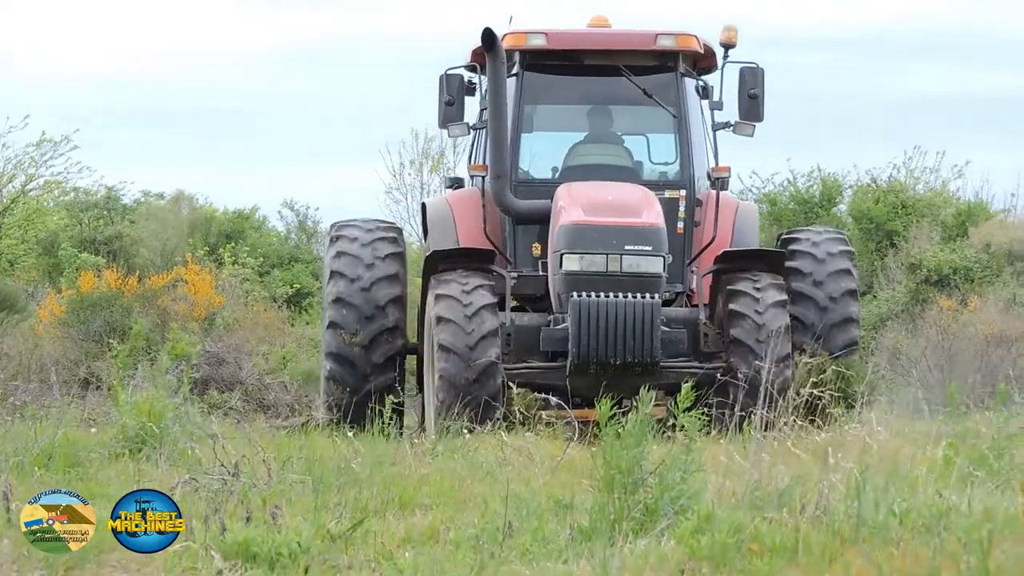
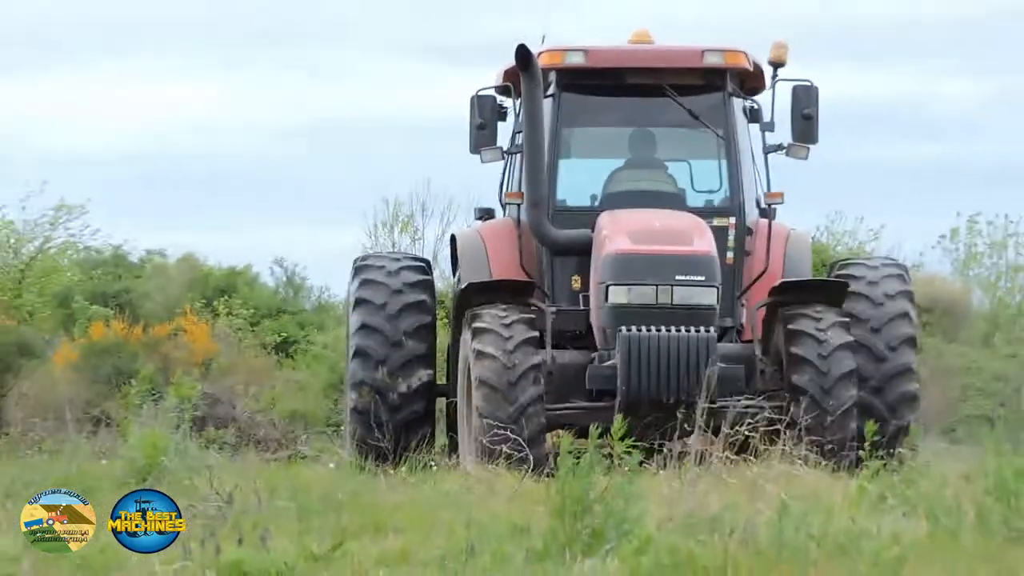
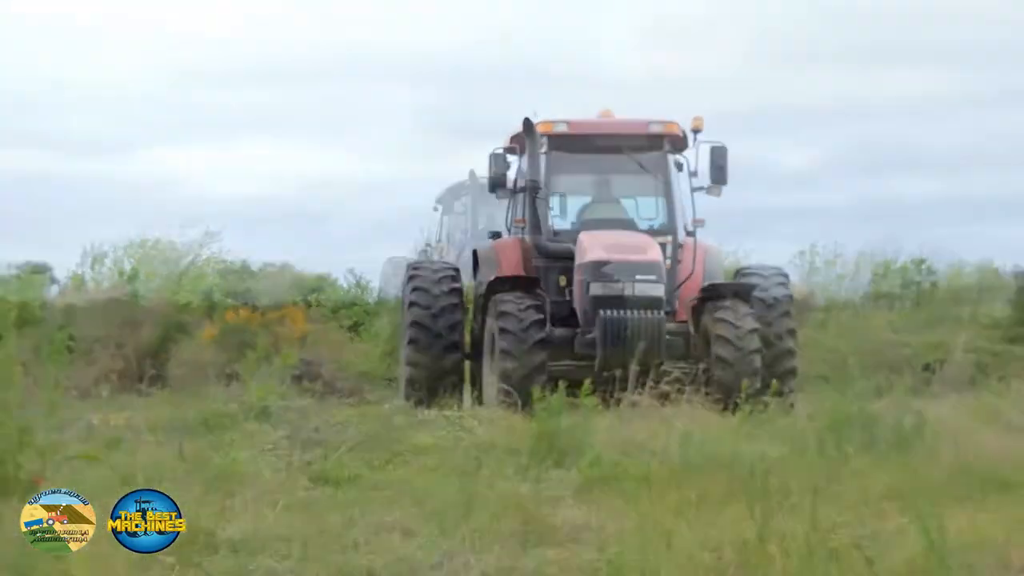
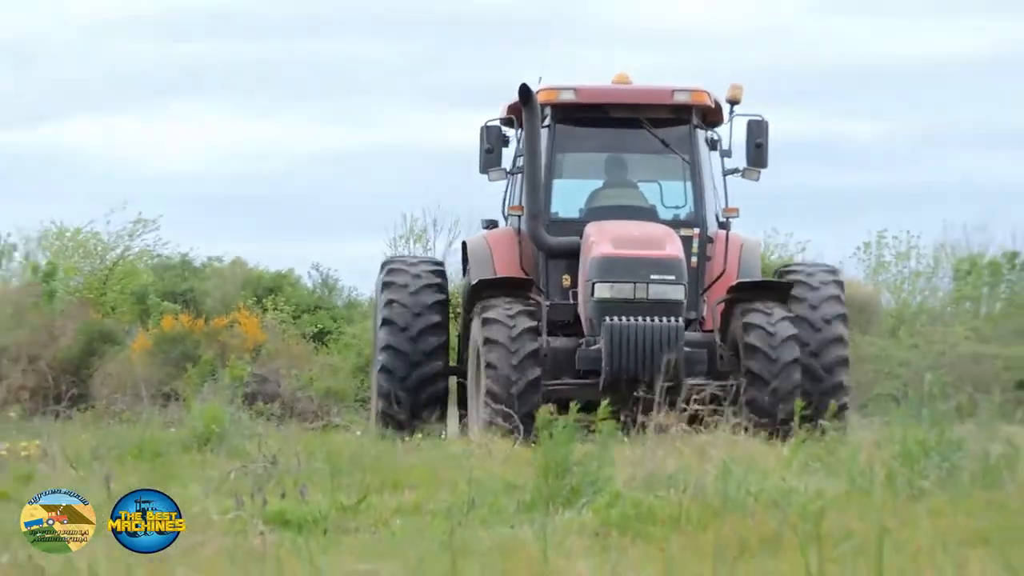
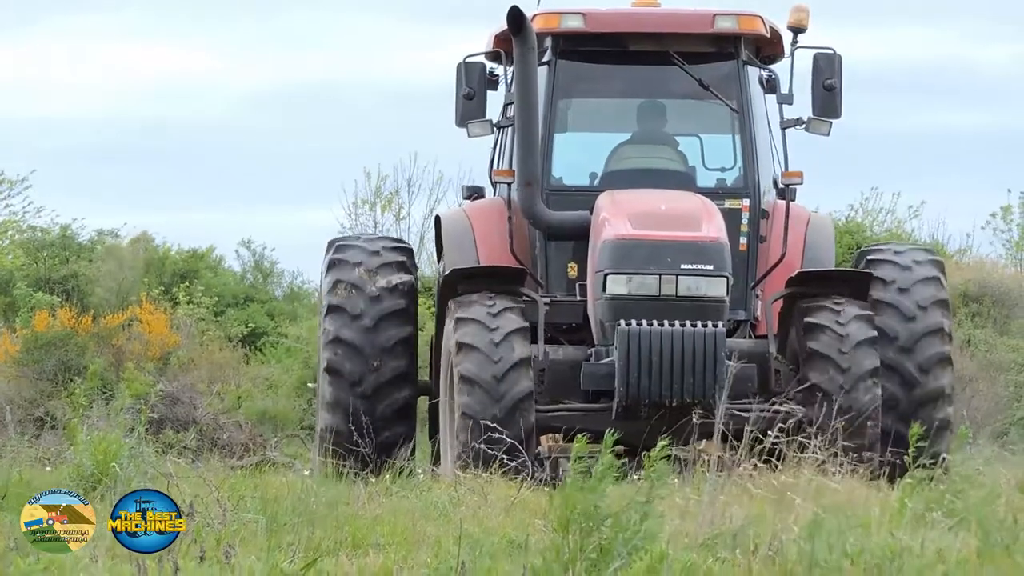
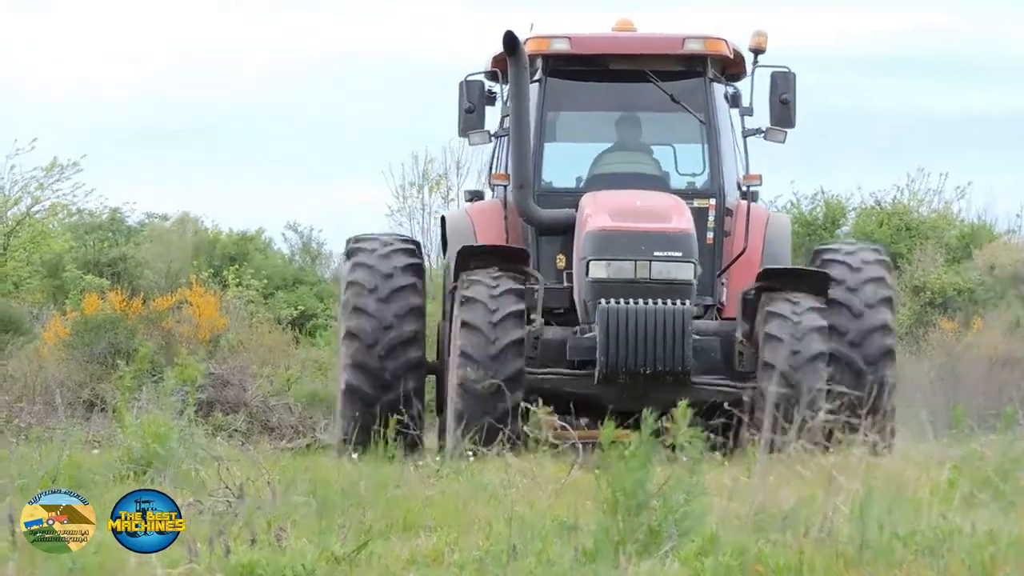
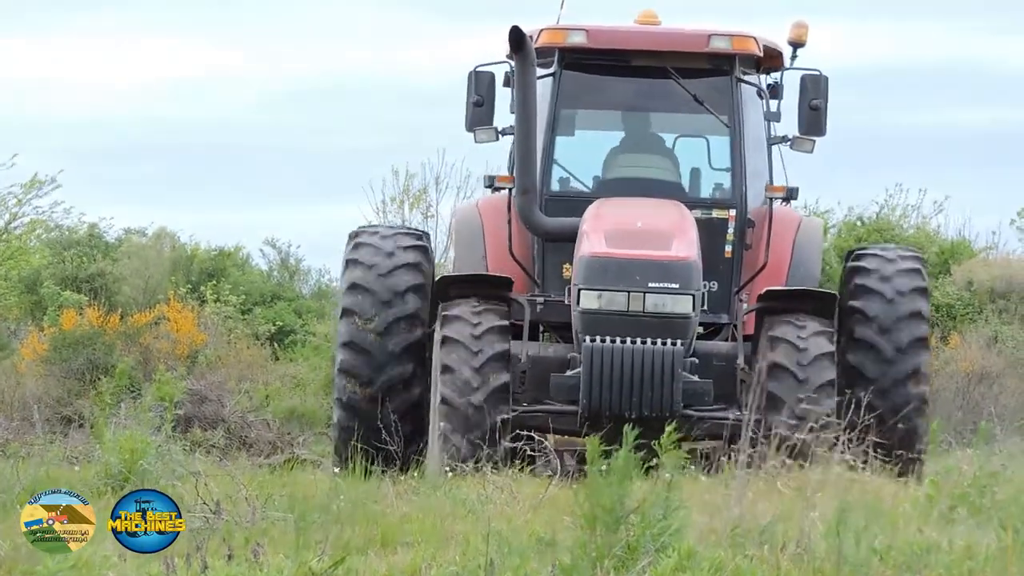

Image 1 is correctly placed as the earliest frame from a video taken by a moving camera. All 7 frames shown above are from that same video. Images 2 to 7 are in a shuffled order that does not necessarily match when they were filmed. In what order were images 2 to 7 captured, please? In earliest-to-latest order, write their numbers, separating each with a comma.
6, 7, 5, 2, 4, 3
